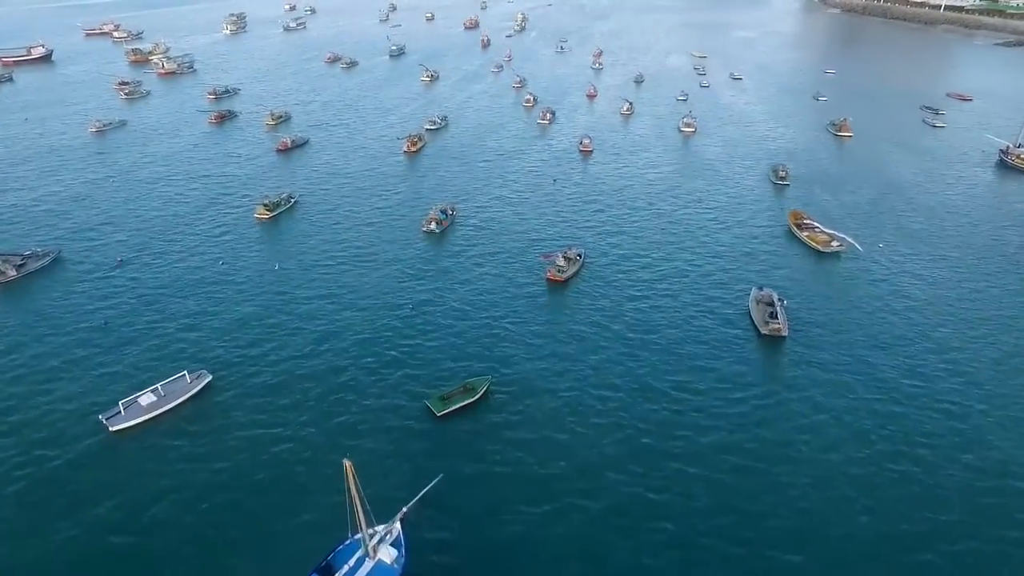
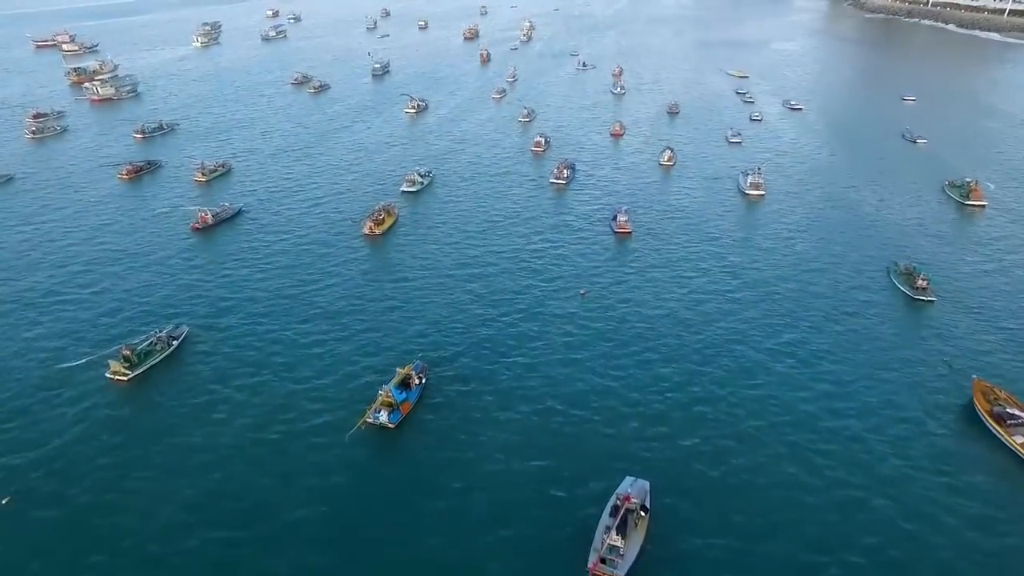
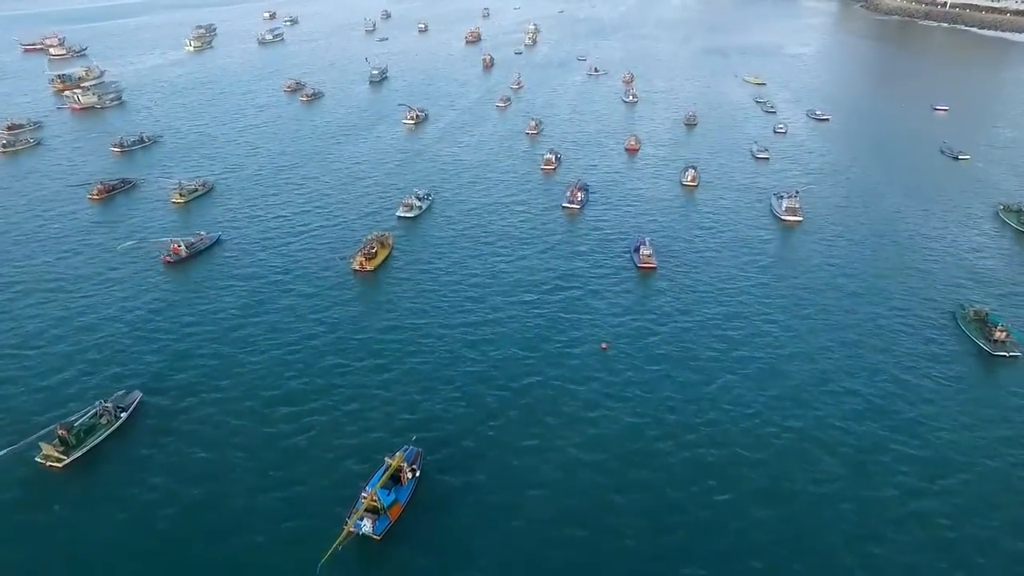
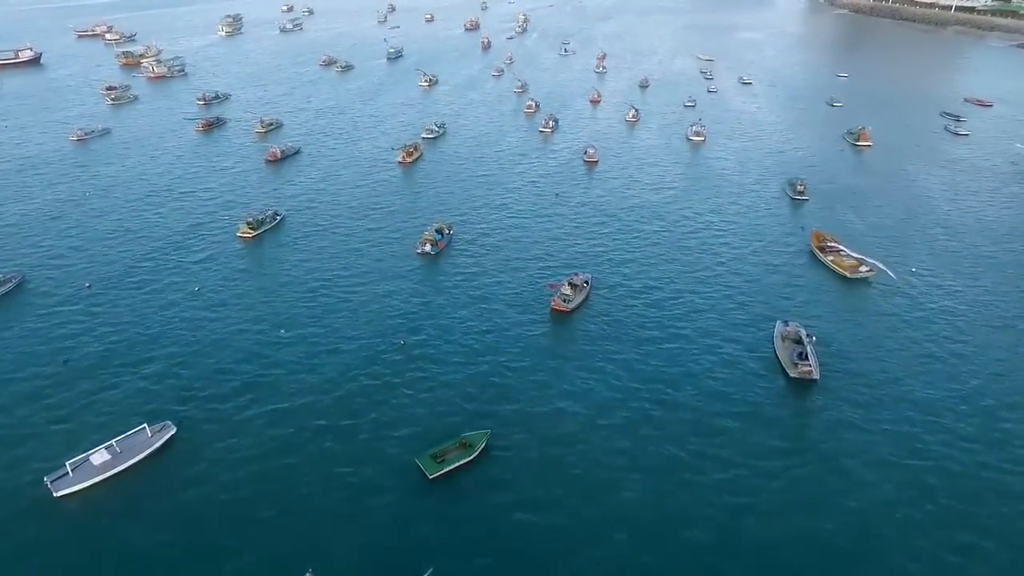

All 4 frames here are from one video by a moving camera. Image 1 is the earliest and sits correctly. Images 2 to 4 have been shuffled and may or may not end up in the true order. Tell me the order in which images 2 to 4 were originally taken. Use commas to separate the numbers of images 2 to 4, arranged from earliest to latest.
4, 2, 3
